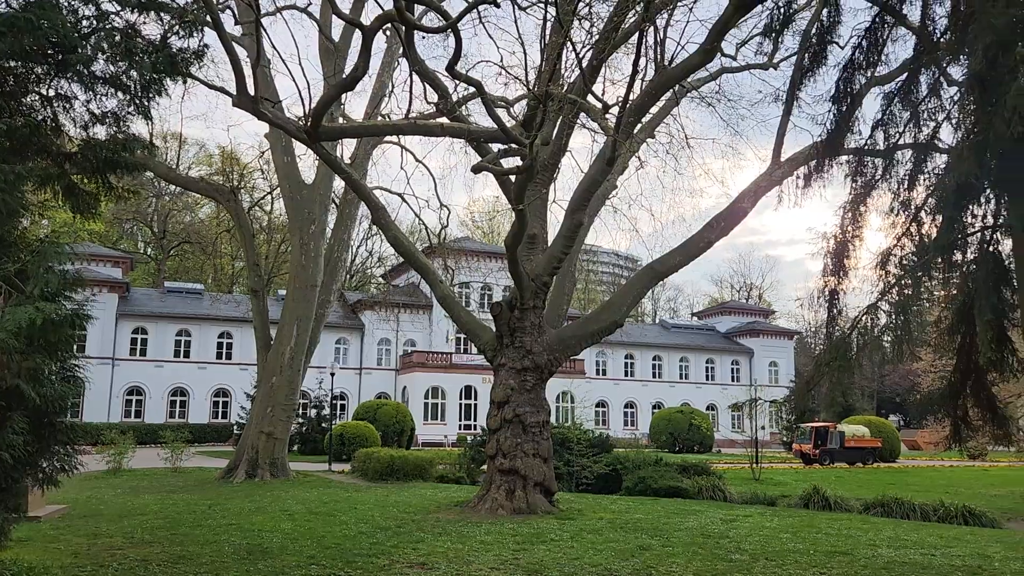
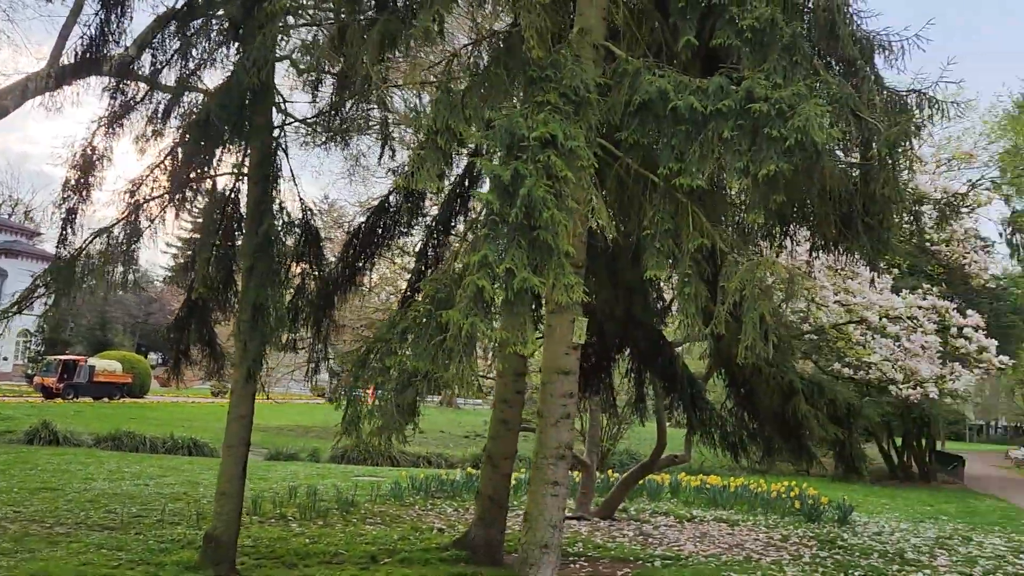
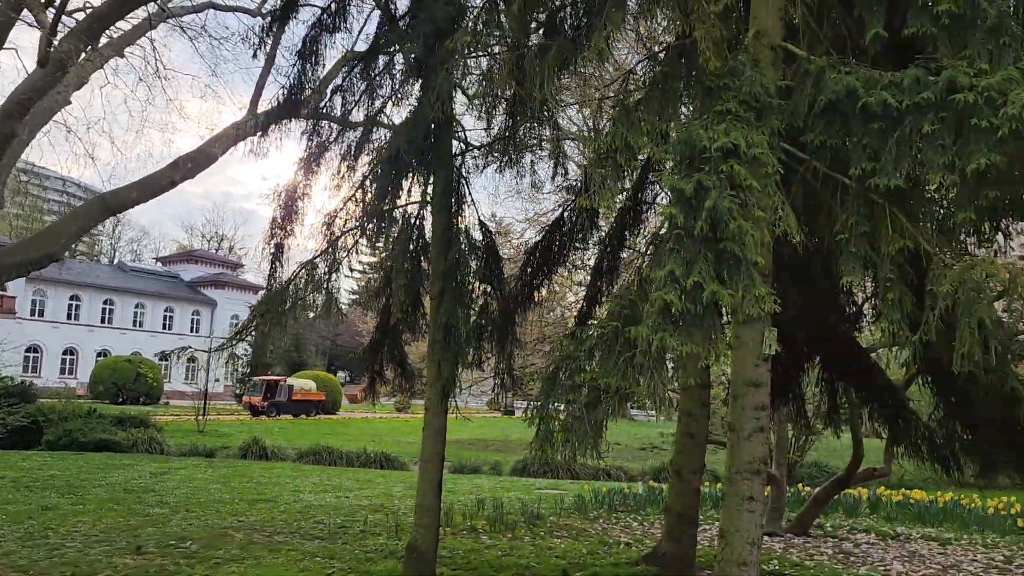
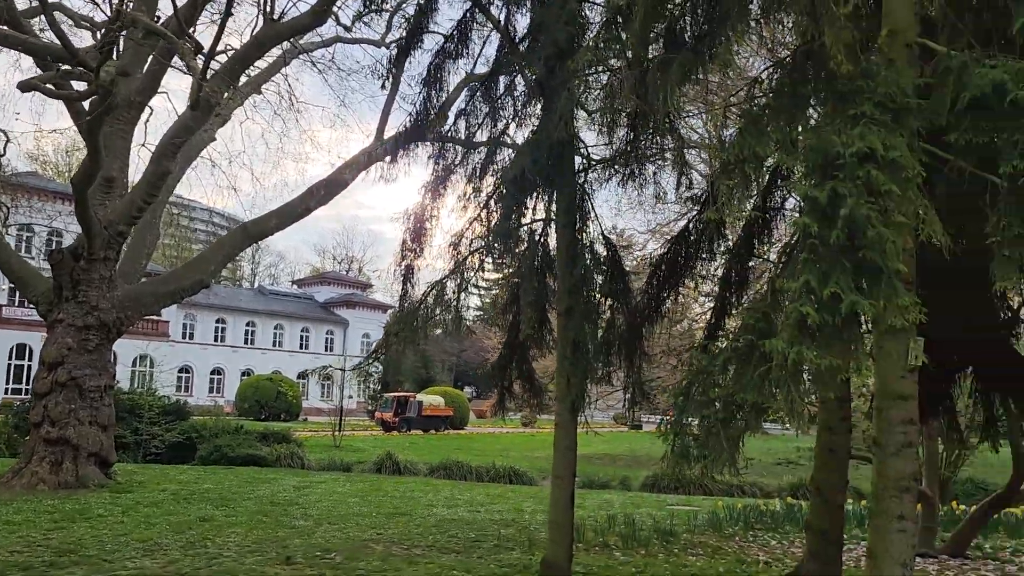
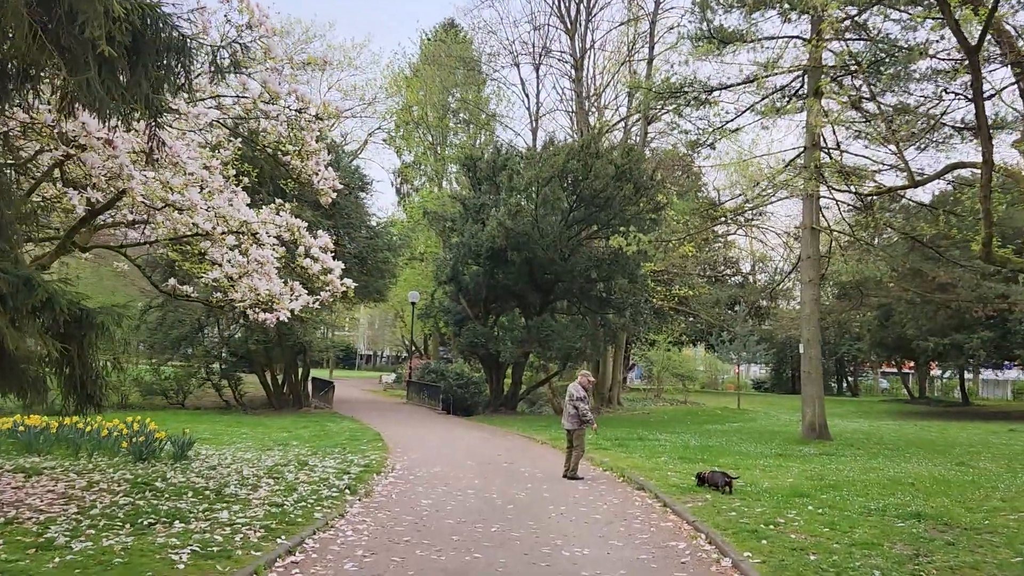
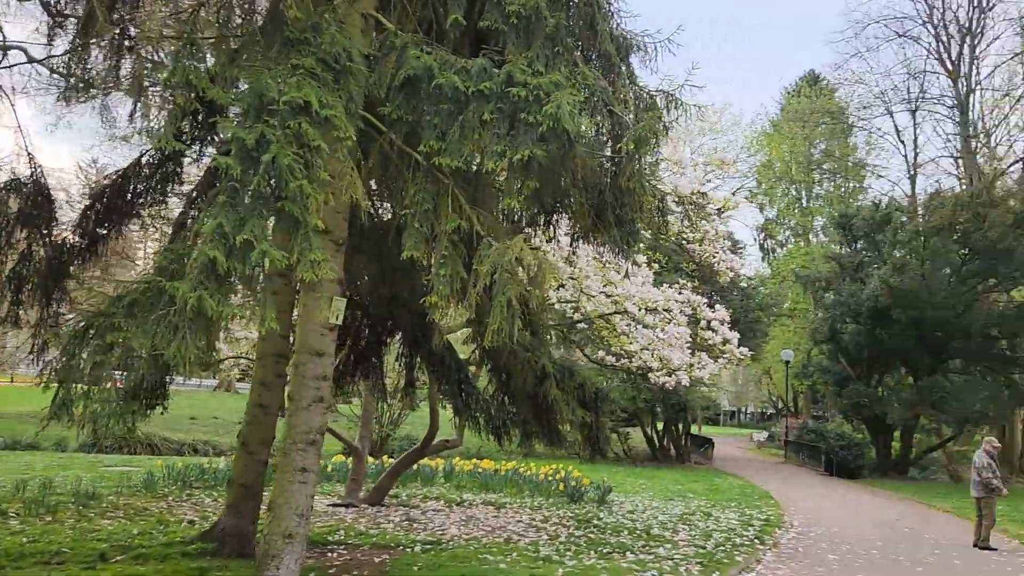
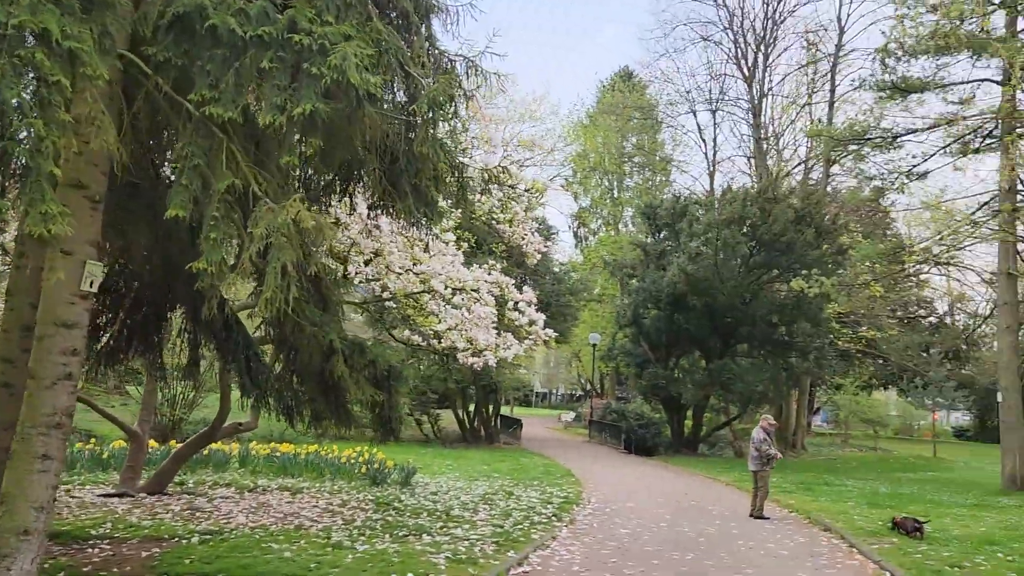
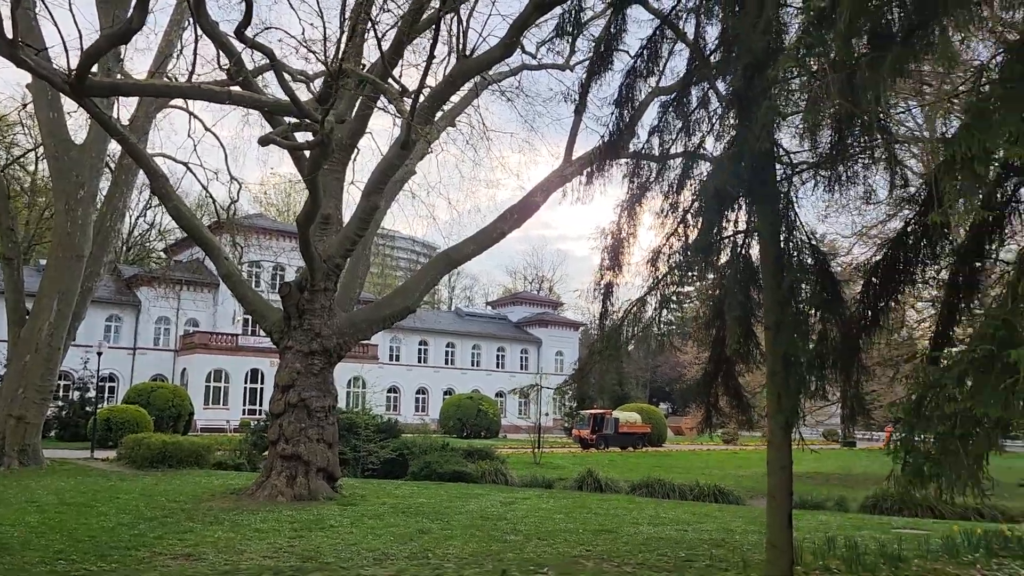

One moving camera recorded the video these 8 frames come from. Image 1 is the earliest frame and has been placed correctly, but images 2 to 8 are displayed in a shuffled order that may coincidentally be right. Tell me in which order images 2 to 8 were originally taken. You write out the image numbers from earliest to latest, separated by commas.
8, 4, 3, 2, 6, 7, 5
